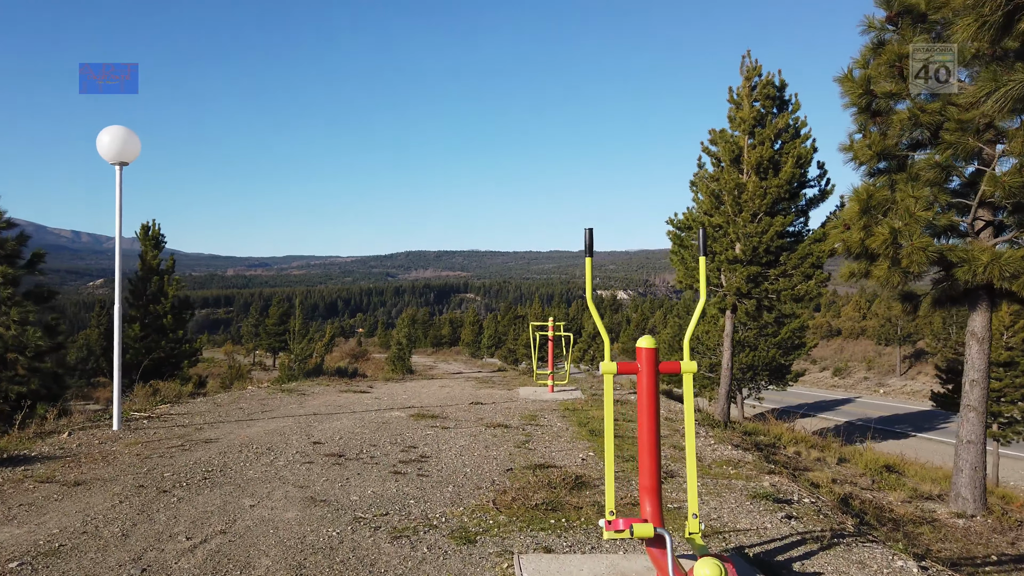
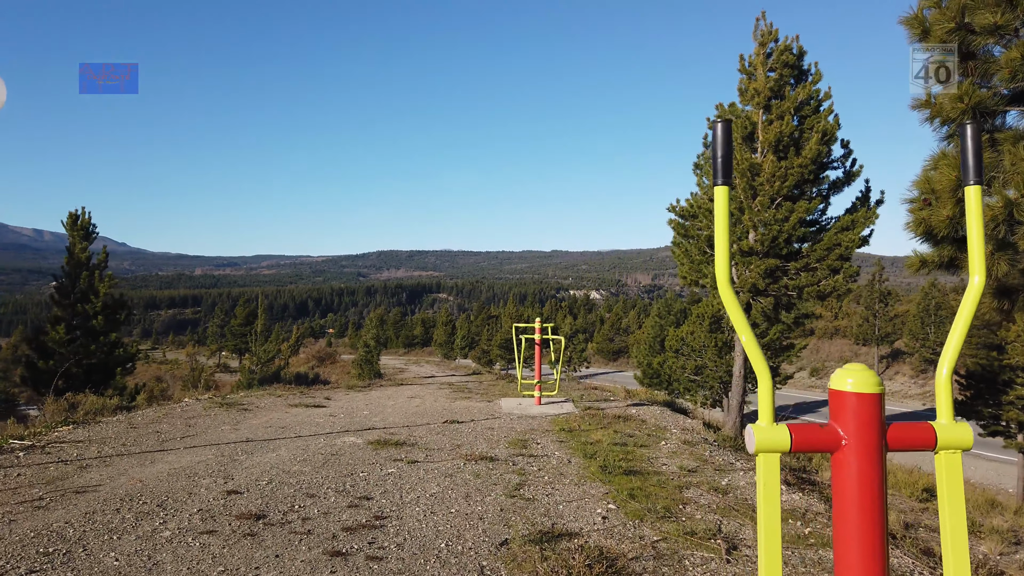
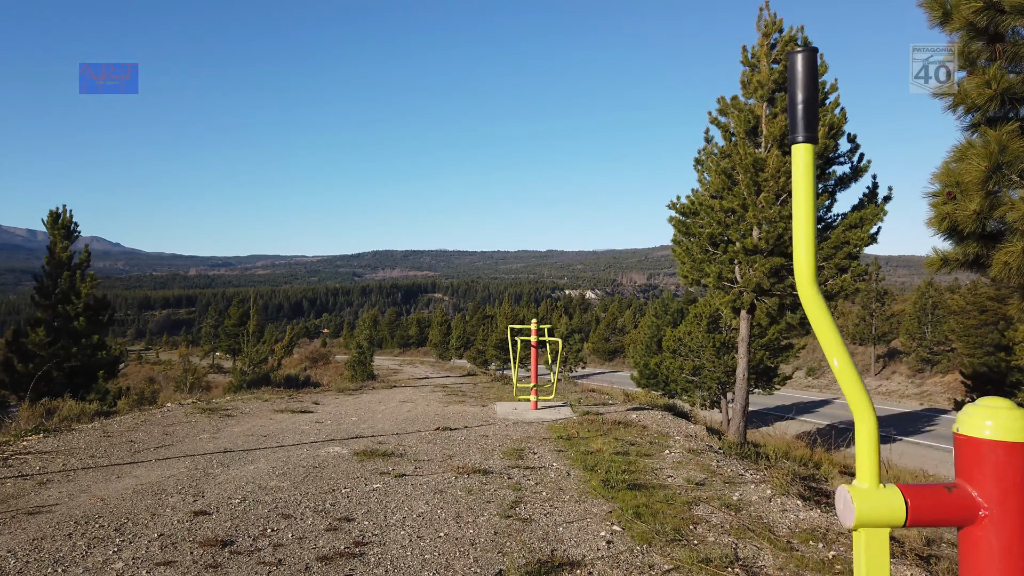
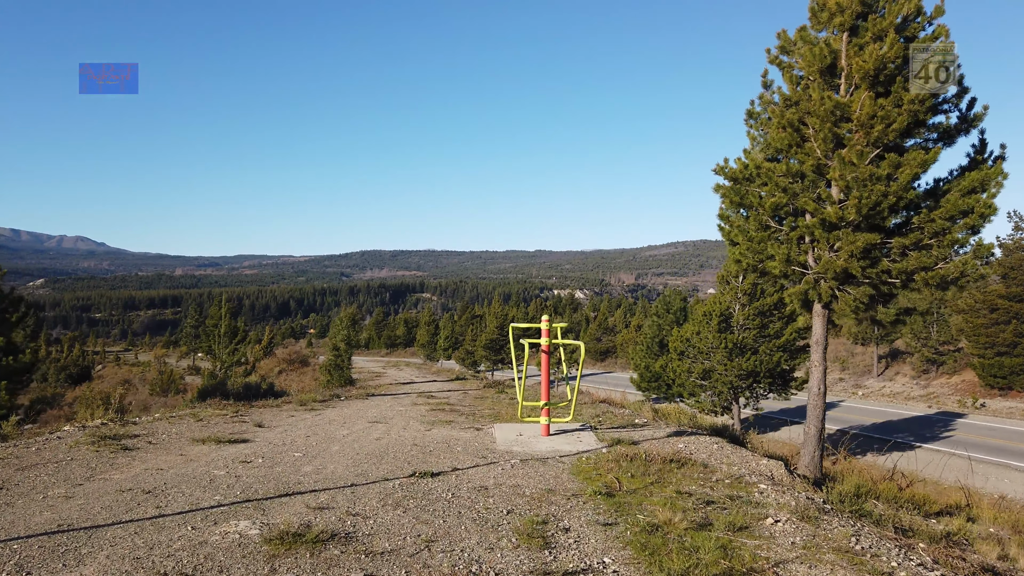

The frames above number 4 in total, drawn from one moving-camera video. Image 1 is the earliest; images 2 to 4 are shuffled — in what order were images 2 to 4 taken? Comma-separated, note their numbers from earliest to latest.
2, 3, 4
